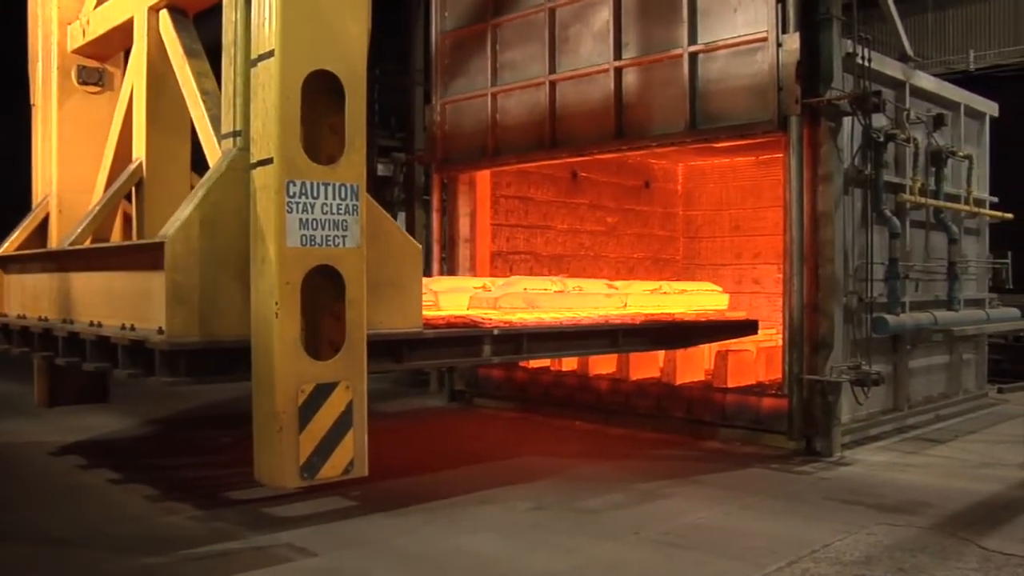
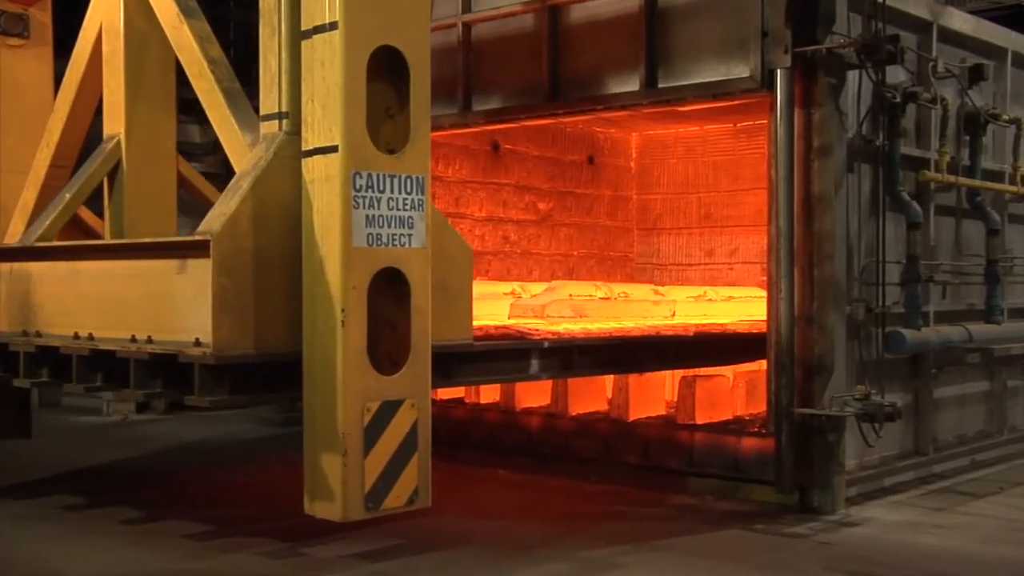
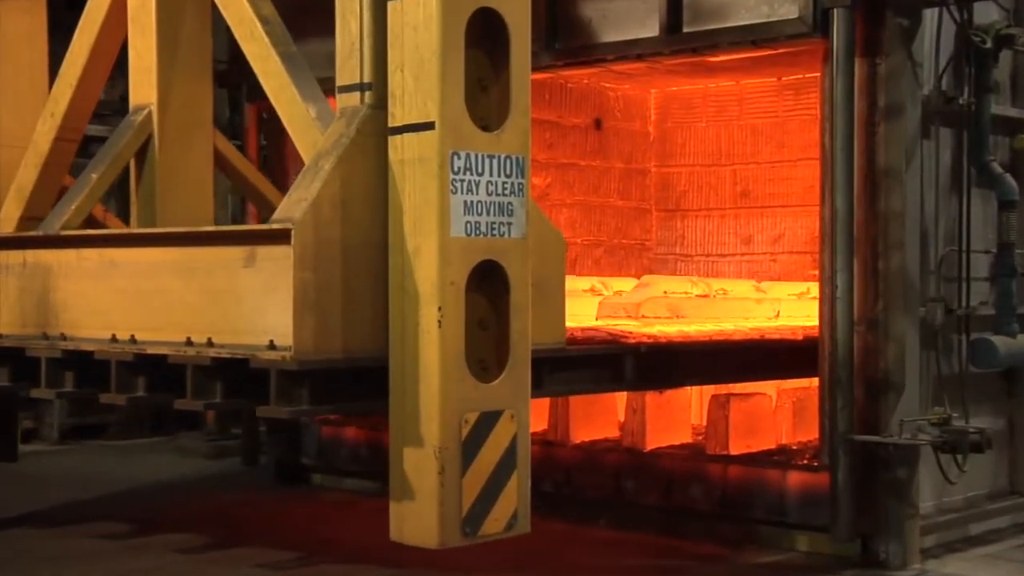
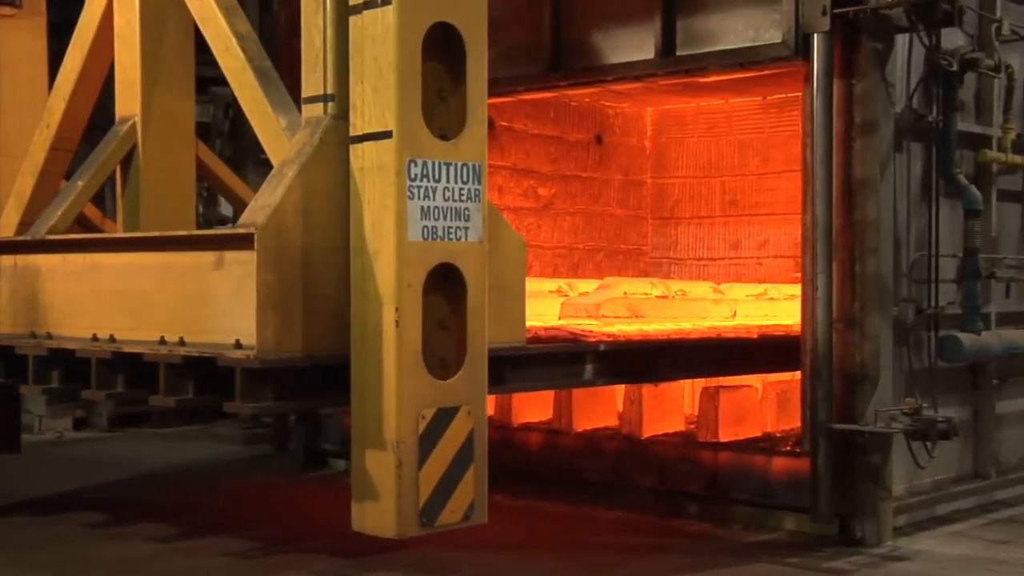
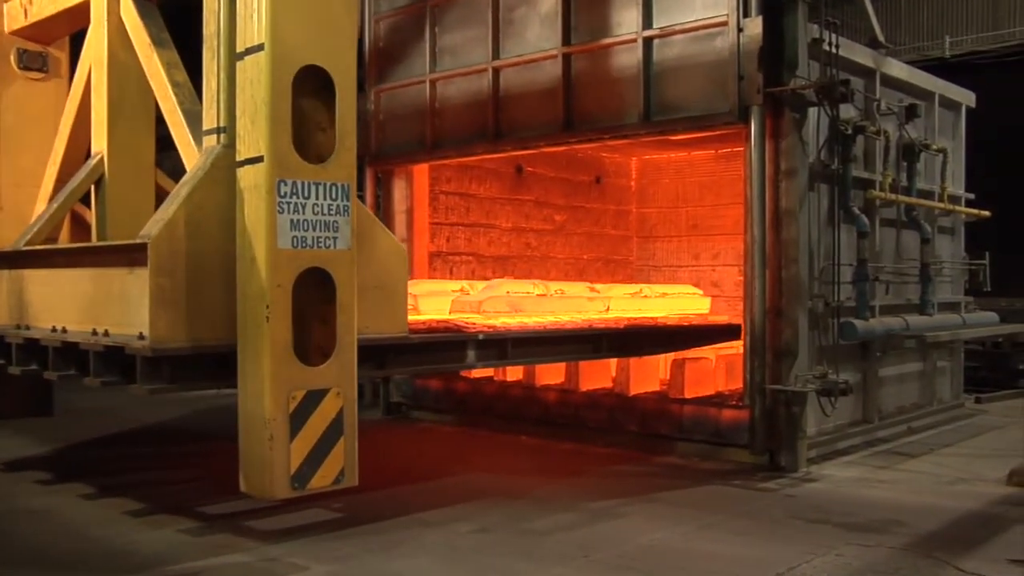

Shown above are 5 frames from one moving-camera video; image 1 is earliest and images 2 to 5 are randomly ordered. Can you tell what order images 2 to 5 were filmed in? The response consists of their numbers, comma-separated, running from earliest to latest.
5, 2, 4, 3
